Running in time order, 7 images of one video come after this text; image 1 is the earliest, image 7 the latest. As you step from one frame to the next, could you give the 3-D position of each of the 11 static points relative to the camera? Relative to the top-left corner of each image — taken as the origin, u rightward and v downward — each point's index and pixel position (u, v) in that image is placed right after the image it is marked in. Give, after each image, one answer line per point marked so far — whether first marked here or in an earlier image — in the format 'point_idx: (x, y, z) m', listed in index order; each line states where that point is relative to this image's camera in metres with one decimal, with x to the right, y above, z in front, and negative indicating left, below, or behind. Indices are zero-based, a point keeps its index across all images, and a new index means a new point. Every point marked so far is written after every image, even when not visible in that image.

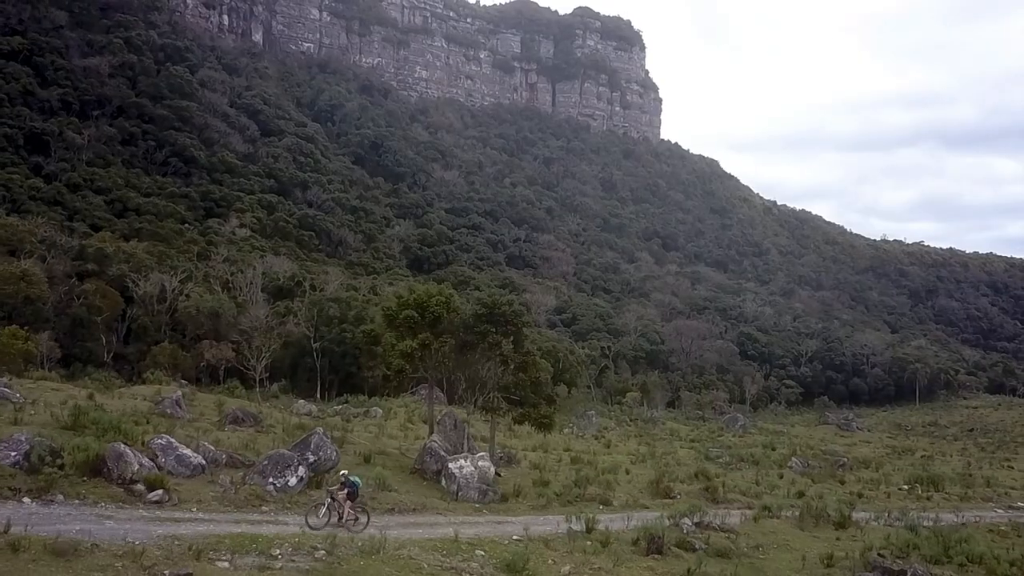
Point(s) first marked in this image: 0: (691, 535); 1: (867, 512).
0: (+1.9, -2.6, +7.0) m
1: (+4.8, -3.1, +9.1) m
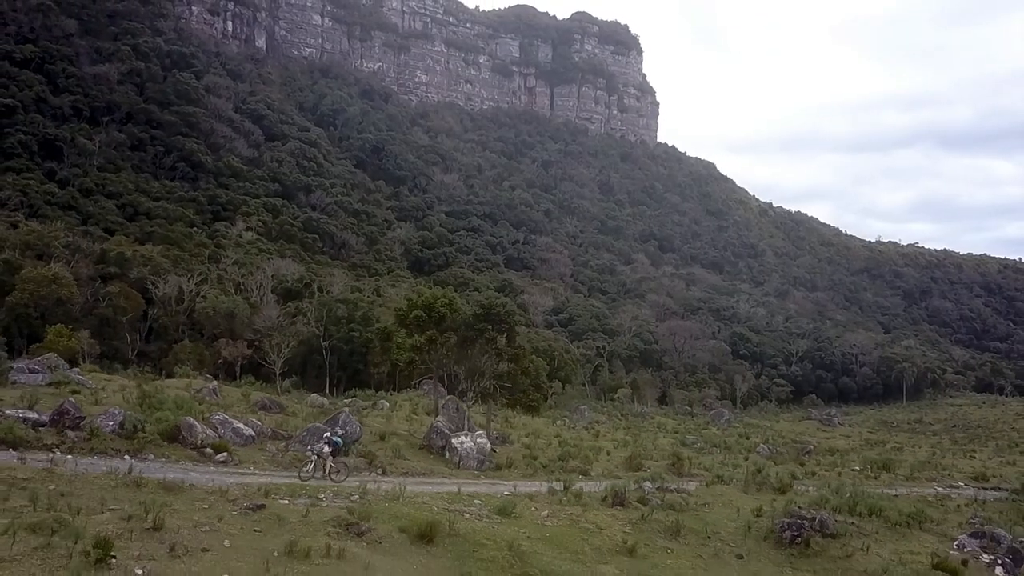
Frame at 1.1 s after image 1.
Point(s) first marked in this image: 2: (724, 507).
0: (+1.8, -2.7, +8.5) m
1: (+4.7, -3.1, +10.6) m
2: (+2.7, -2.8, +8.4) m
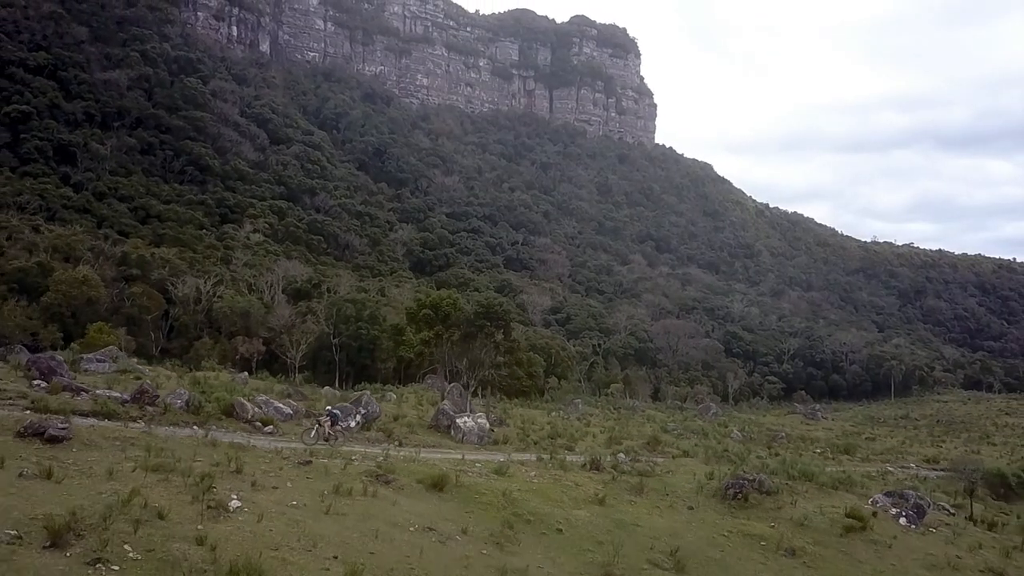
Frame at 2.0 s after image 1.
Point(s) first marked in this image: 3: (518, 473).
0: (+1.7, -2.7, +10.1) m
1: (+4.7, -3.2, +12.2) m
2: (+2.6, -2.8, +10.0) m
3: (+0.1, -2.5, +8.7) m
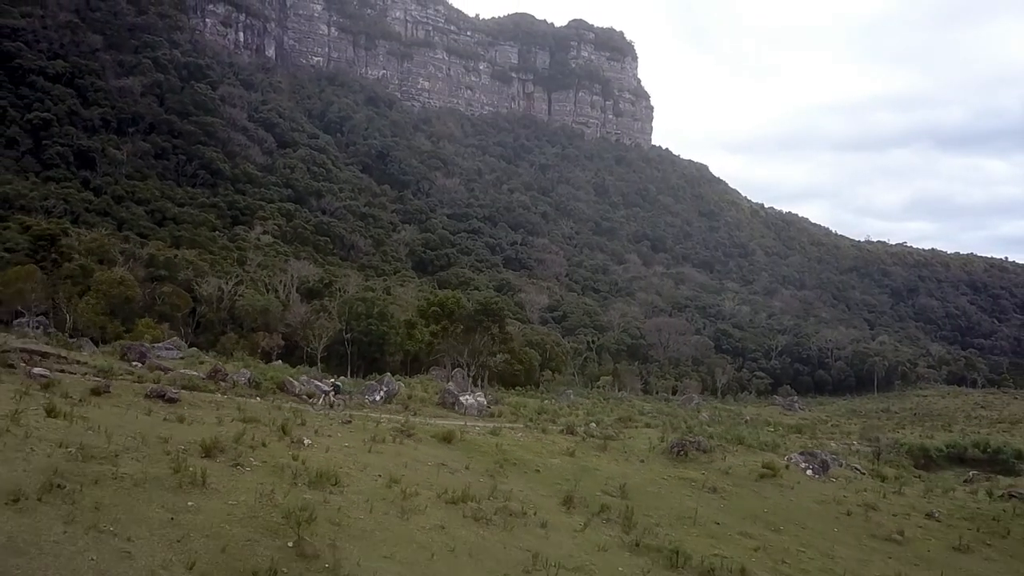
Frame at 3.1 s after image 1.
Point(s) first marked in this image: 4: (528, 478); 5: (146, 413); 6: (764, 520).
0: (+1.5, -2.7, +12.5) m
1: (+4.5, -3.2, +14.7) m
2: (+2.5, -2.9, +12.4) m
3: (-0.1, -2.5, +11.1) m
4: (+0.2, -2.6, +9.1) m
5: (-4.3, -1.5, +7.9) m
6: (+3.4, -3.2, +9.0) m
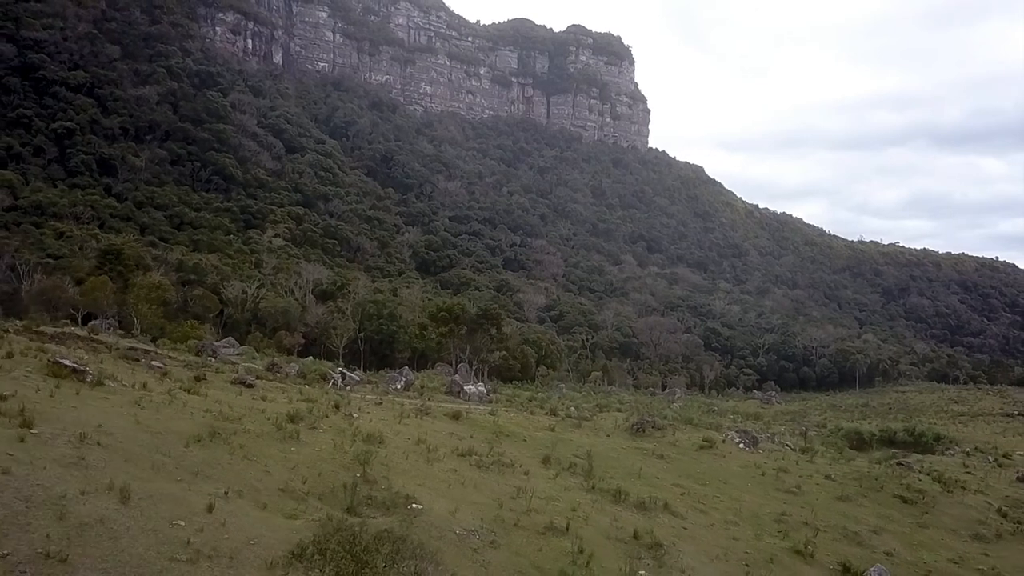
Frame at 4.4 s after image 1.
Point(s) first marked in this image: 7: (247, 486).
0: (+1.4, -3.0, +15.5) m
1: (+4.4, -3.4, +17.6) m
2: (+2.3, -3.1, +15.4) m
3: (-0.2, -2.8, +14.1) m
4: (+0.1, -2.9, +12.0) m
5: (-4.5, -1.8, +10.8) m
6: (+3.3, -3.4, +12.0) m
7: (-2.8, -2.1, +7.0) m
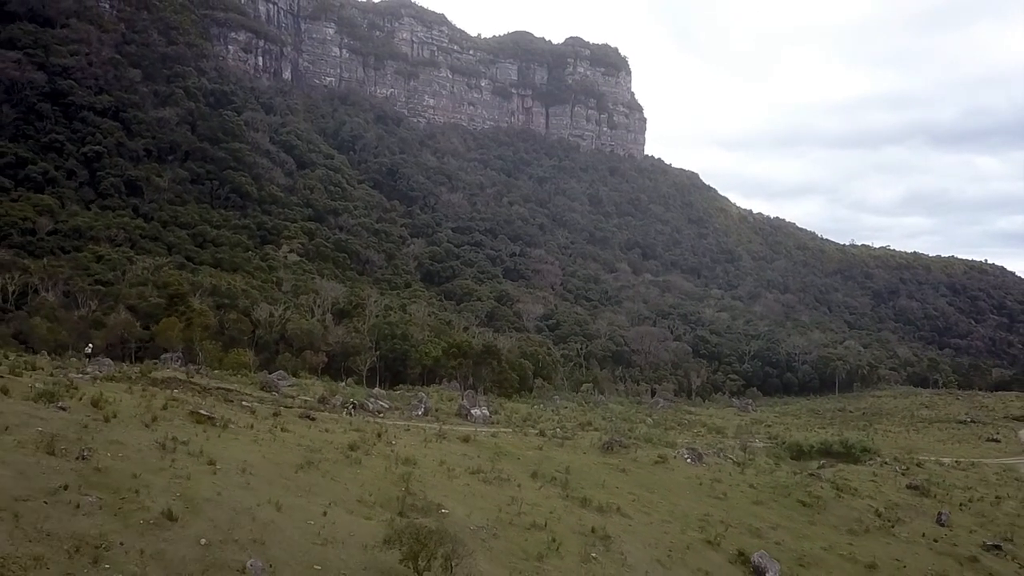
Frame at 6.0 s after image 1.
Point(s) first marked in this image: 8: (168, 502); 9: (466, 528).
0: (+1.4, -4.3, +19.4) m
1: (+4.3, -4.8, +21.5) m
2: (+2.3, -4.5, +19.3) m
3: (-0.3, -4.1, +18.0) m
4: (0.0, -4.2, +15.9) m
5: (-4.5, -3.1, +14.7) m
6: (+3.2, -4.8, +15.9) m
7: (-2.9, -3.5, +10.9) m
8: (-4.5, -2.8, +8.7) m
9: (-0.8, -4.1, +11.1) m
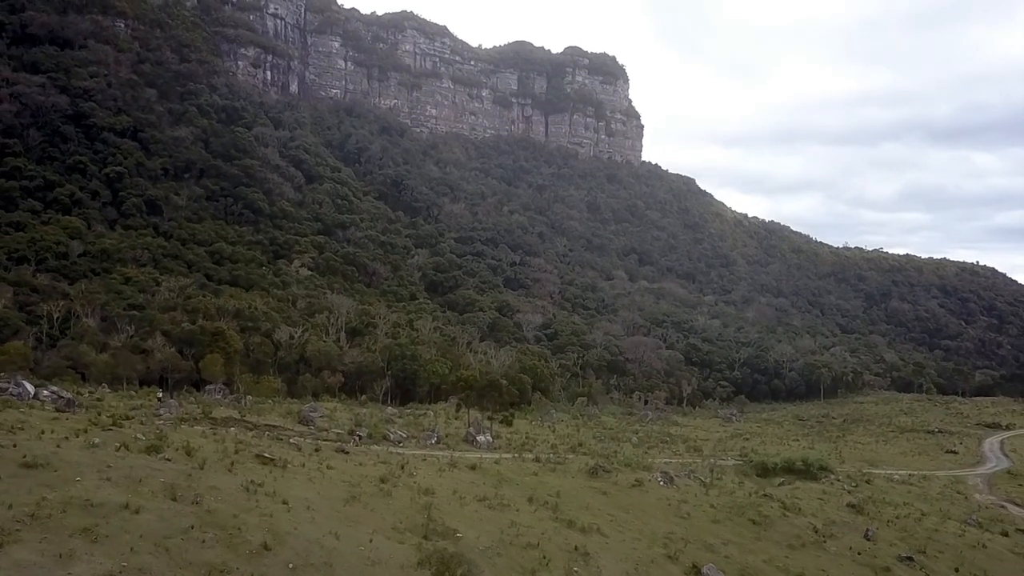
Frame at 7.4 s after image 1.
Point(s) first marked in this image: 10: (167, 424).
0: (+1.3, -5.9, +22.7) m
1: (+4.3, -6.3, +24.8) m
2: (+2.3, -6.1, +22.6) m
3: (-0.3, -5.7, +21.3) m
4: (0.0, -5.8, +19.2) m
5: (-4.6, -4.8, +18.0) m
6: (+3.2, -6.4, +19.1) m
7: (-2.9, -5.1, +14.1) m
8: (-4.5, -4.5, +11.9) m
9: (-0.8, -5.7, +14.4) m
10: (-9.1, -3.6, +17.1) m
